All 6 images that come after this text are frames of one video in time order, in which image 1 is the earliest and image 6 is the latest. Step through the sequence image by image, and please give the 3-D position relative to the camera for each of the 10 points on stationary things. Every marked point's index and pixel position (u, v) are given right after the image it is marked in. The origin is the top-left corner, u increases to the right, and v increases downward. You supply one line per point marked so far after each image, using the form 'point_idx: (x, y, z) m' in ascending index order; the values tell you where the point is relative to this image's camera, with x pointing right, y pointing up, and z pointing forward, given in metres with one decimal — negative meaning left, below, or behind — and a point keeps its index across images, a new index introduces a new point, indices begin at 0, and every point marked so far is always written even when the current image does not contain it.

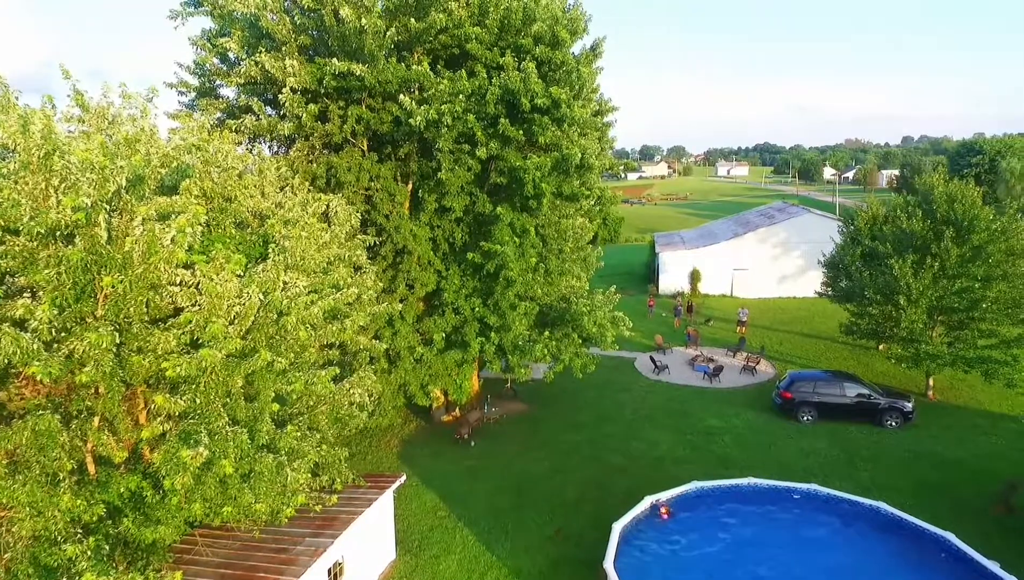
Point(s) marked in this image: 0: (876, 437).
0: (+10.3, -4.2, +17.3) m
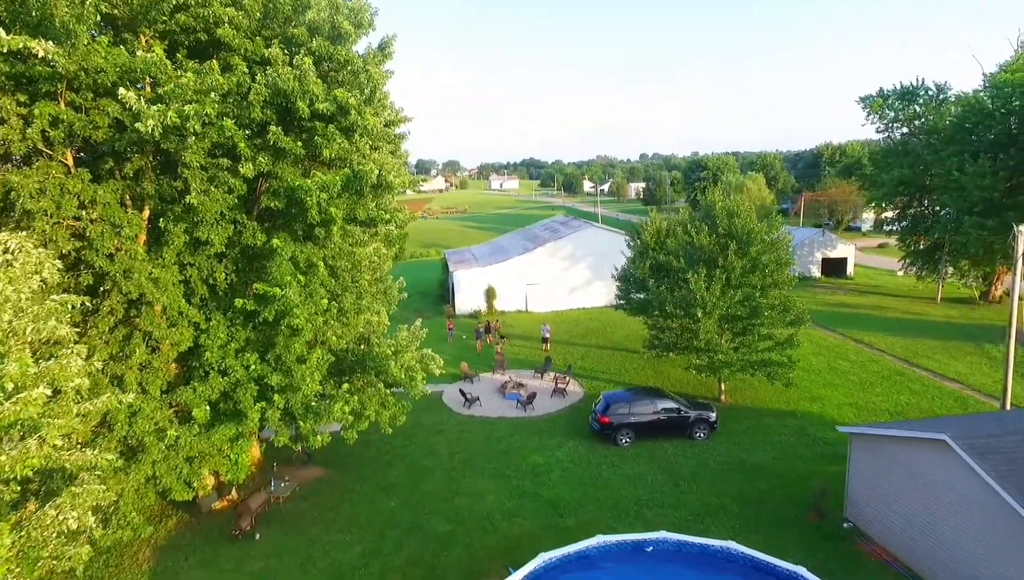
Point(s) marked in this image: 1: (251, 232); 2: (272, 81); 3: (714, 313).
0: (+5.1, -4.6, +17.5) m
1: (-5.4, +1.2, +12.8) m
2: (-4.5, +3.9, +11.5) m
3: (+6.3, -0.7, +19.3) m
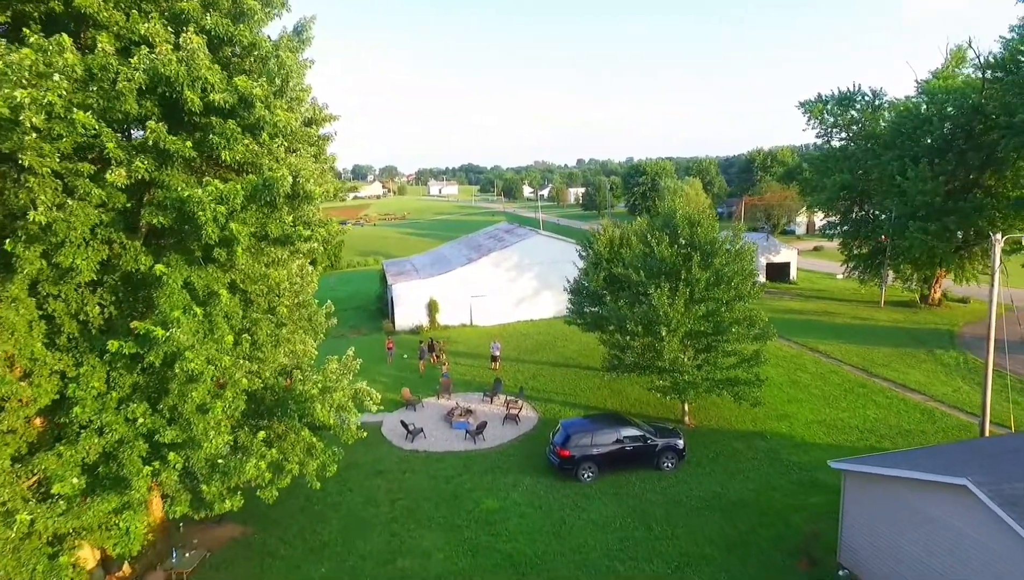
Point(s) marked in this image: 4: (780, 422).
0: (+3.8, -5.0, +15.8) m
1: (-6.3, +0.6, +10.2) m
2: (-5.3, +3.3, +9.1) m
3: (+4.8, -1.2, +17.8) m
4: (+8.3, -4.1, +19.2) m
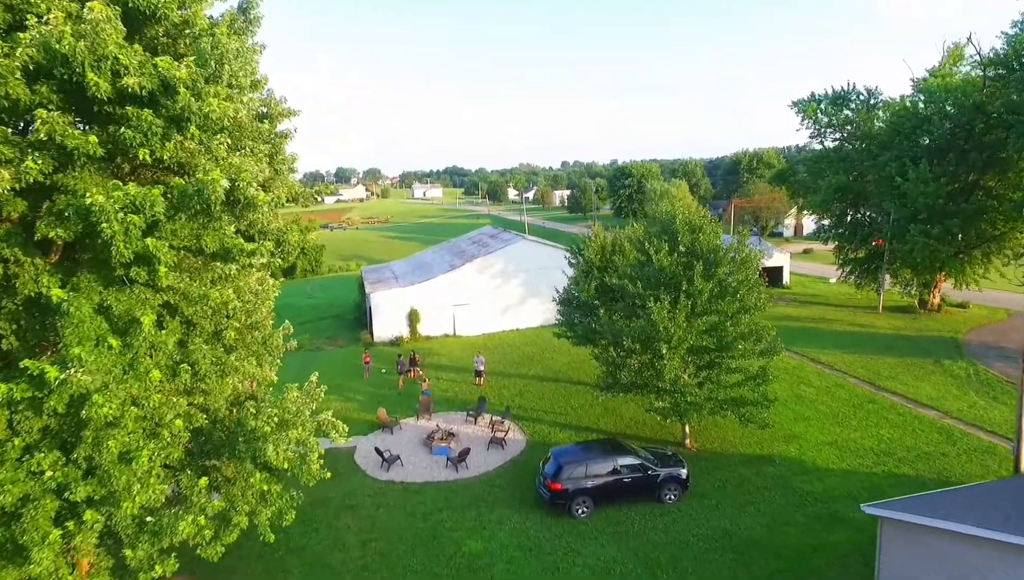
0: (+3.5, -5.4, +14.2) m
1: (-6.6, +0.2, +8.4) m
2: (-5.6, +3.0, +7.3) m
3: (+4.4, -1.5, +16.2) m
4: (+7.9, -4.4, +17.7) m
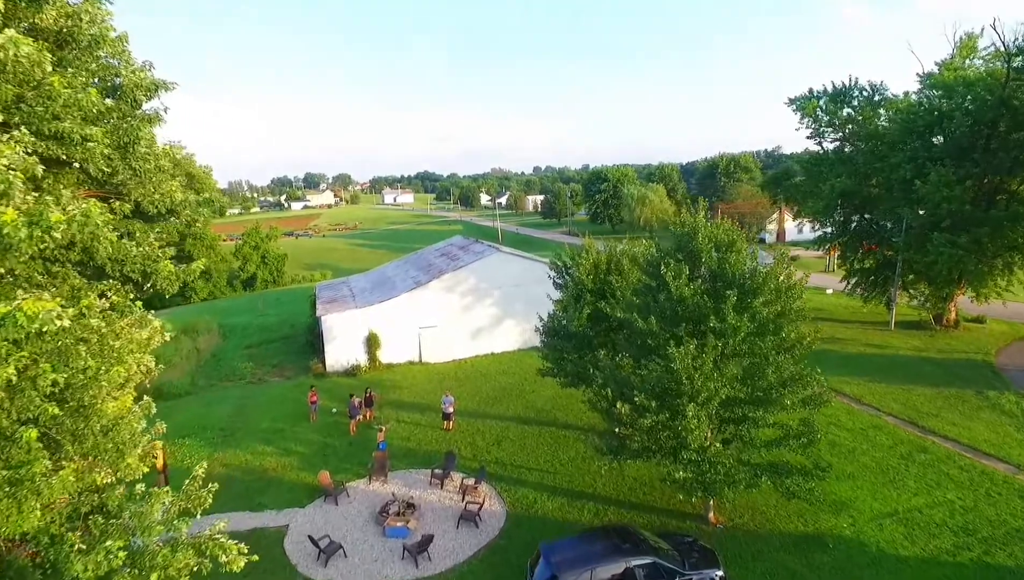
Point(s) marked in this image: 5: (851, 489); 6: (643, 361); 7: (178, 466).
0: (+3.1, -6.1, +10.3) m
1: (-6.7, -0.6, +4.1) m
2: (-5.7, +2.2, +3.0) m
3: (+3.9, -2.3, +12.4) m
4: (+7.4, -5.2, +13.9) m
5: (+8.3, -4.9, +15.1) m
6: (+2.8, -1.5, +13.4) m
7: (-10.3, -5.4, +19.0) m
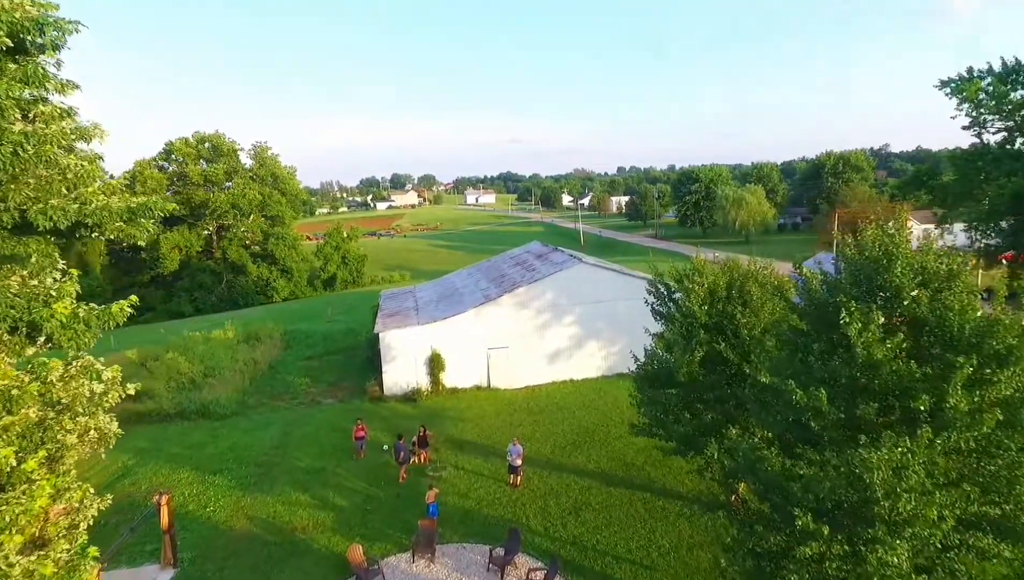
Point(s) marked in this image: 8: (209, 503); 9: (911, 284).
0: (+3.9, -6.9, +5.8) m
1: (-6.5, -1.1, +1.0) m
2: (-5.6, +1.7, -0.2) m
3: (+5.1, -3.0, +7.8) m
4: (+8.7, -6.0, +8.9) m
5: (+9.8, -5.8, +9.9) m
6: (+4.1, -2.3, +9.0) m
7: (-8.2, -5.9, +16.2) m
8: (-8.2, -5.8, +16.7) m
9: (+5.5, +0.1, +8.6) m
